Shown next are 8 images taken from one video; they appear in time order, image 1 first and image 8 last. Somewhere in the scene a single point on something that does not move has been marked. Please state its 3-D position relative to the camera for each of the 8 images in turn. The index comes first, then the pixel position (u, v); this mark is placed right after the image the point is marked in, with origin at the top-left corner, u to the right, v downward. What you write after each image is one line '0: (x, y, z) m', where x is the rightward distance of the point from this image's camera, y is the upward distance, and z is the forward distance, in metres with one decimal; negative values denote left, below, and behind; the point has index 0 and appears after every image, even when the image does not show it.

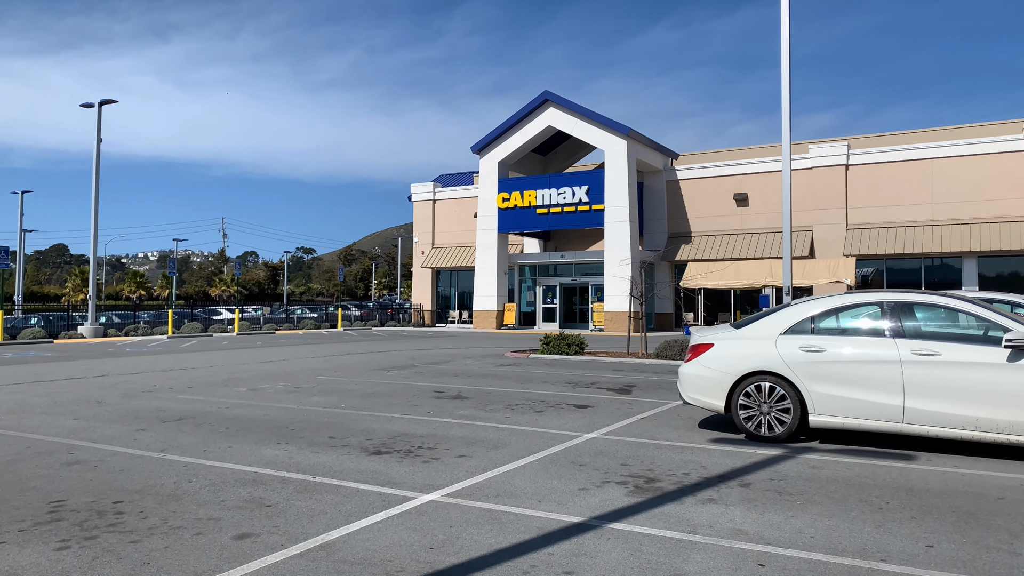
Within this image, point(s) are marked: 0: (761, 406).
0: (+3.1, -1.5, +8.9) m
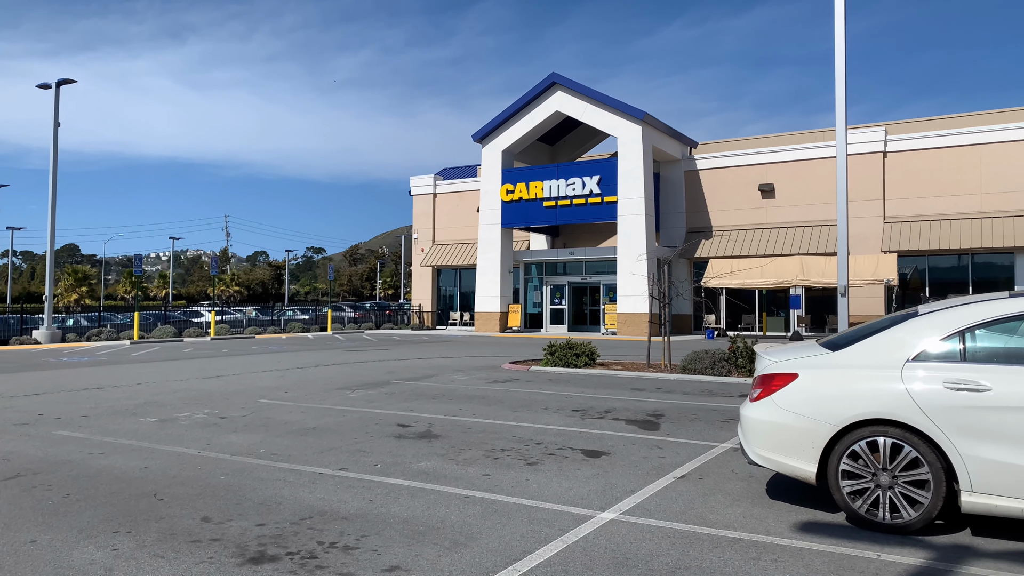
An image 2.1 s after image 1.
0: (+2.9, -1.4, +5.6) m
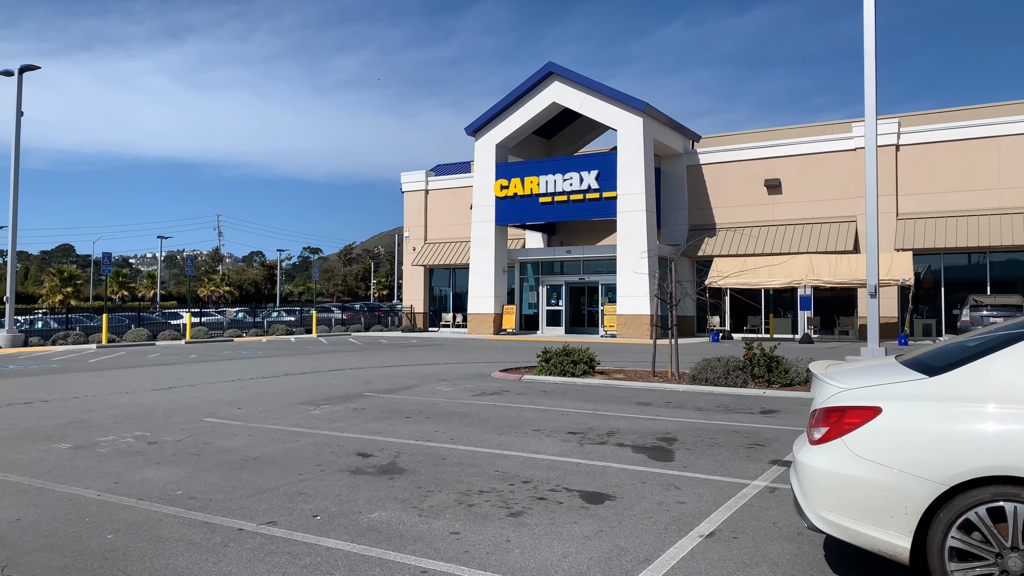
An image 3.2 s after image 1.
0: (+2.7, -1.4, +3.9) m
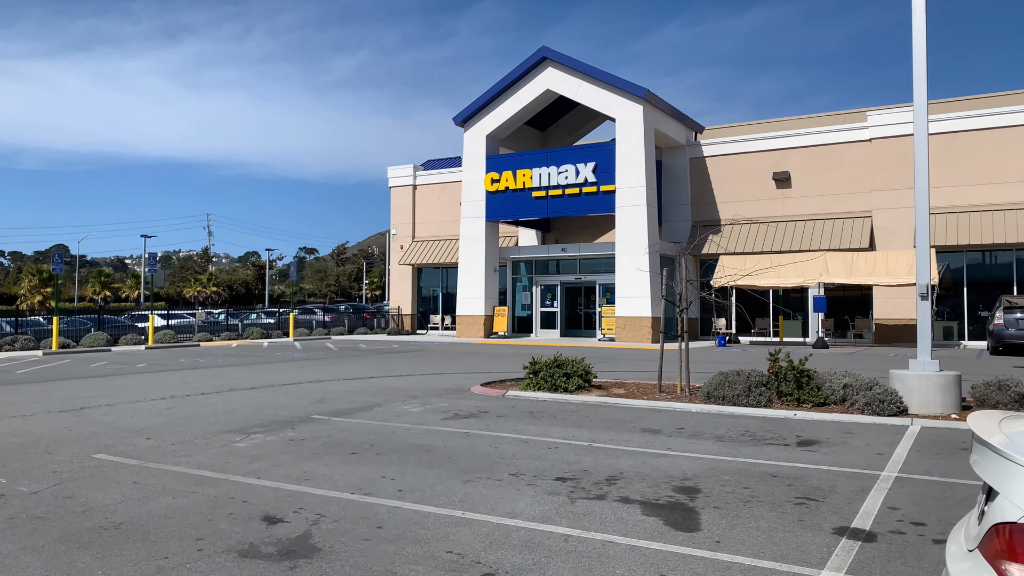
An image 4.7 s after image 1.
0: (+2.4, -1.5, +1.7) m
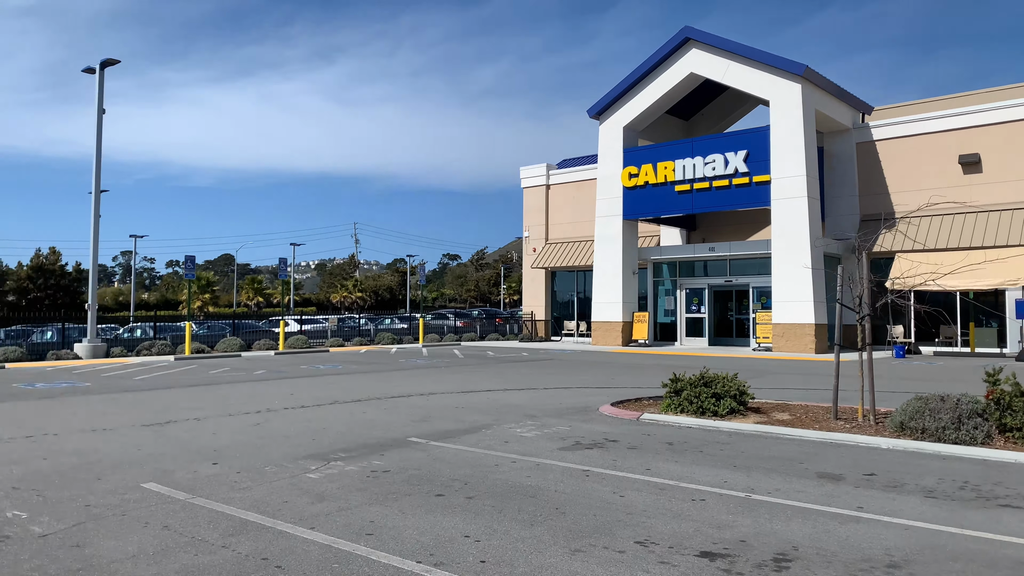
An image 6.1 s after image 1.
0: (+2.2, -1.4, -0.7) m
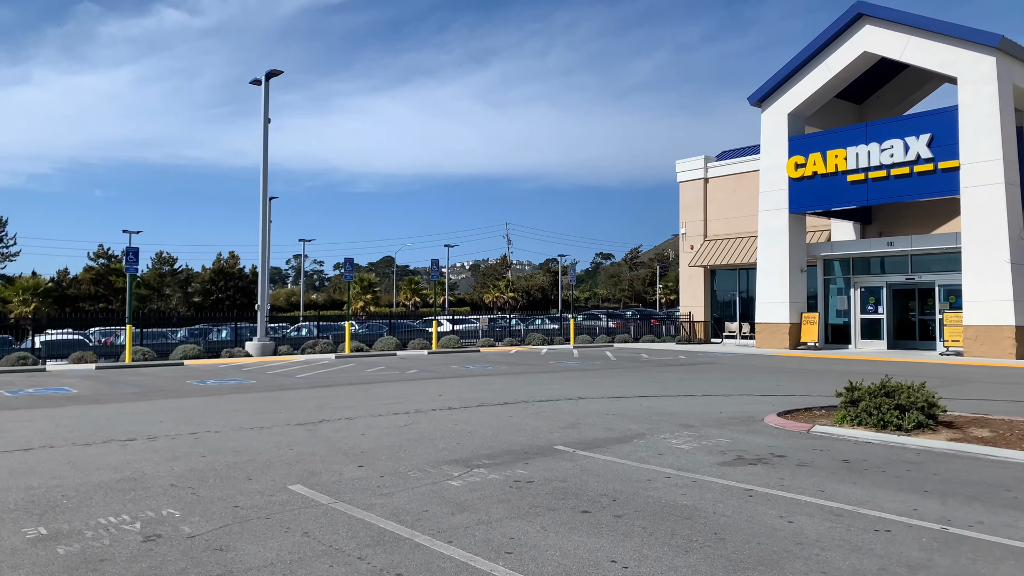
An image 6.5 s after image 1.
0: (+1.9, -1.4, -1.7) m
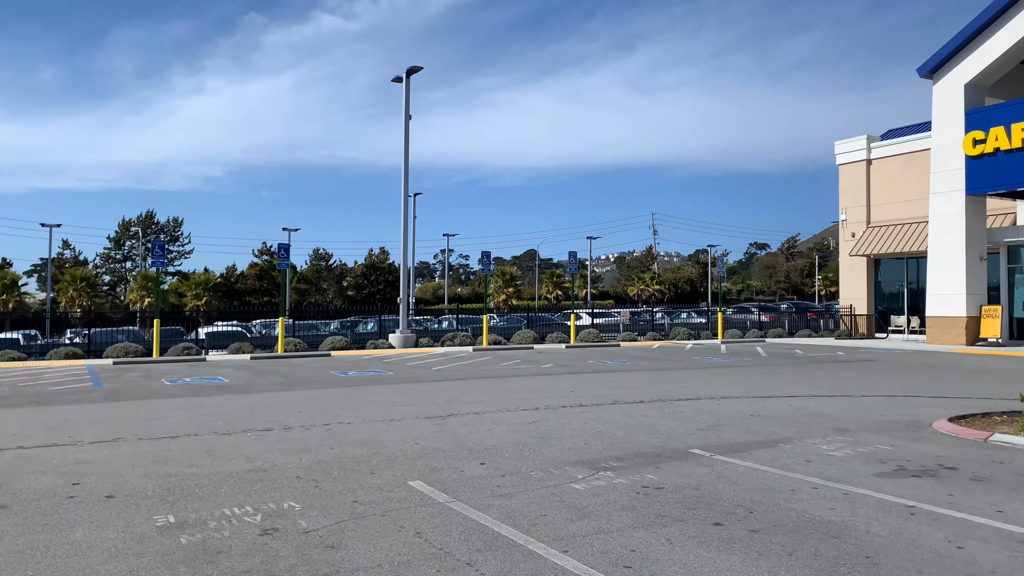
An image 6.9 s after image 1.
0: (+1.3, -1.4, -2.3) m
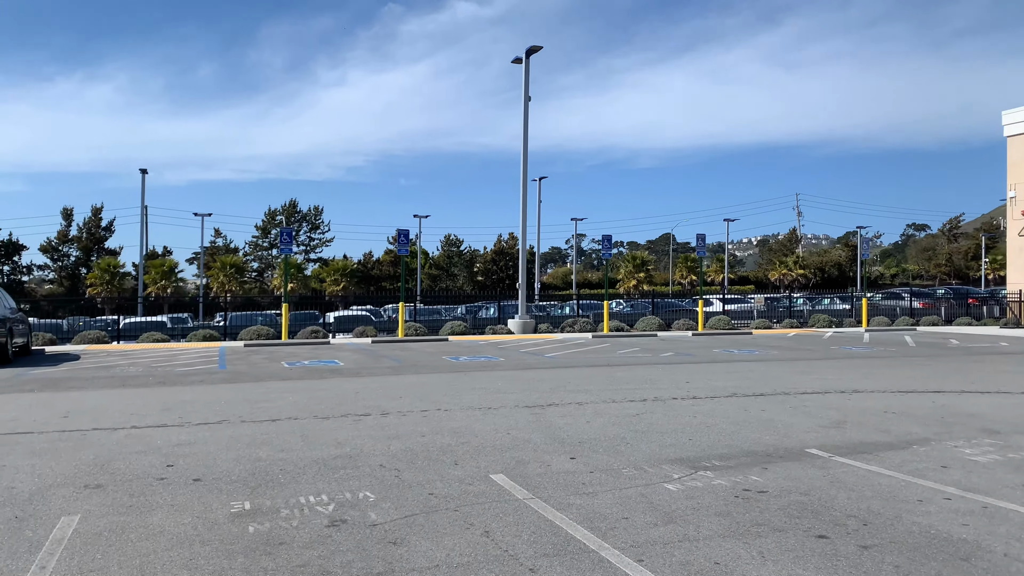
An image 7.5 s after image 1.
0: (+0.3, -1.5, -2.7) m
